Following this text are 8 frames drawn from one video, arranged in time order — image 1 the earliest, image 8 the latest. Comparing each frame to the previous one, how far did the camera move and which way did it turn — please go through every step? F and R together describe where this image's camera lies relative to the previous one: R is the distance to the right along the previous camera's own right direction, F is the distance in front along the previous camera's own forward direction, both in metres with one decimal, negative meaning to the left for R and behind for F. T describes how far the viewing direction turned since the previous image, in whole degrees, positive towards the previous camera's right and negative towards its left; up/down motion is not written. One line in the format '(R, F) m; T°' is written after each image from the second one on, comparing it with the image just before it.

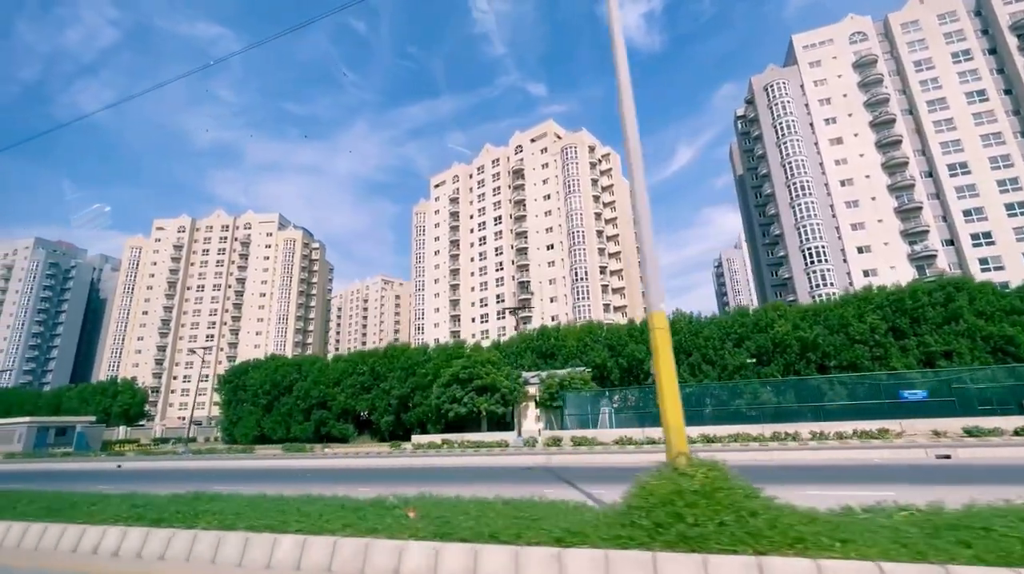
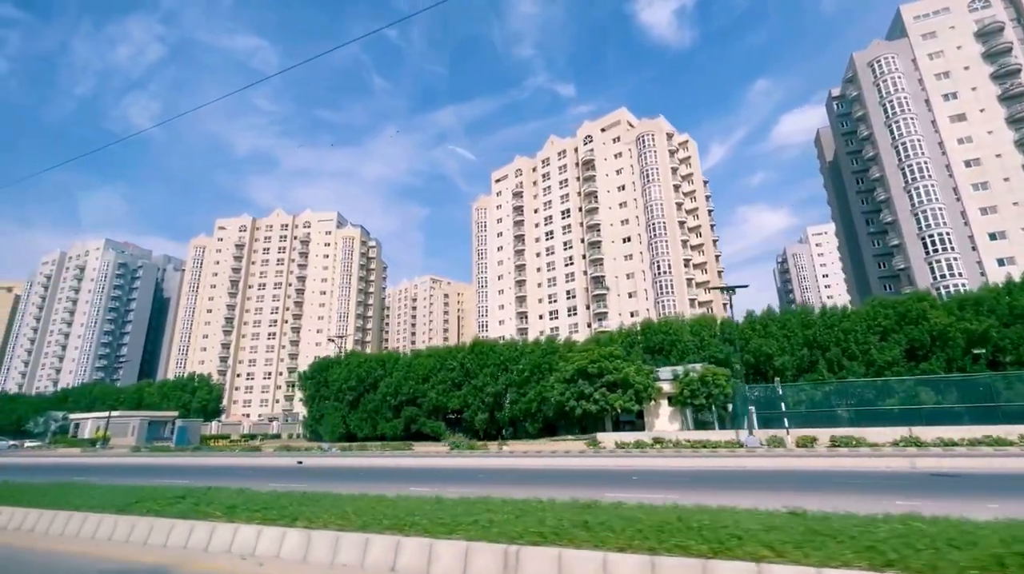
(-6.5, +2.2) m; -3°
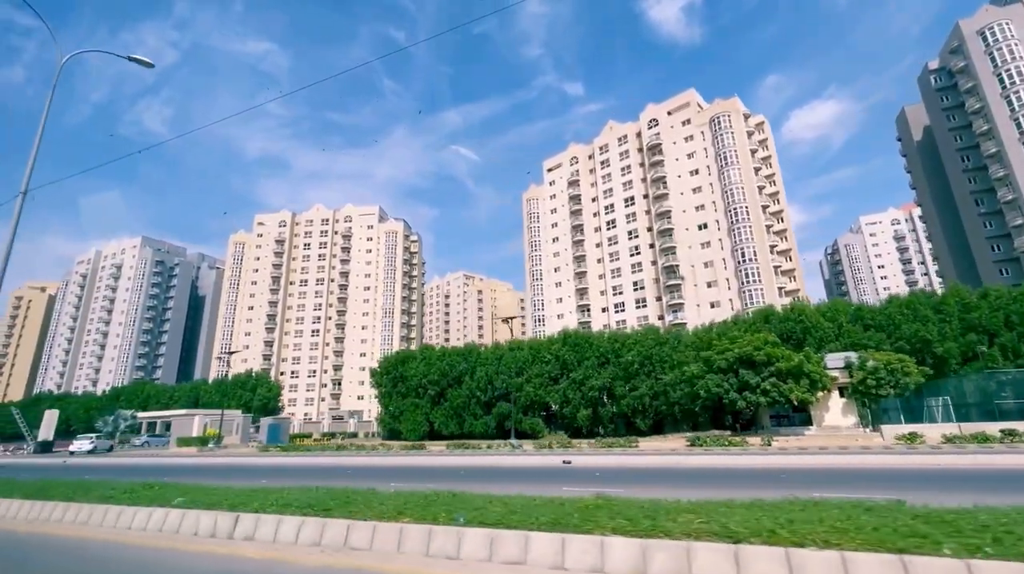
(-8.1, +3.0) m; -1°
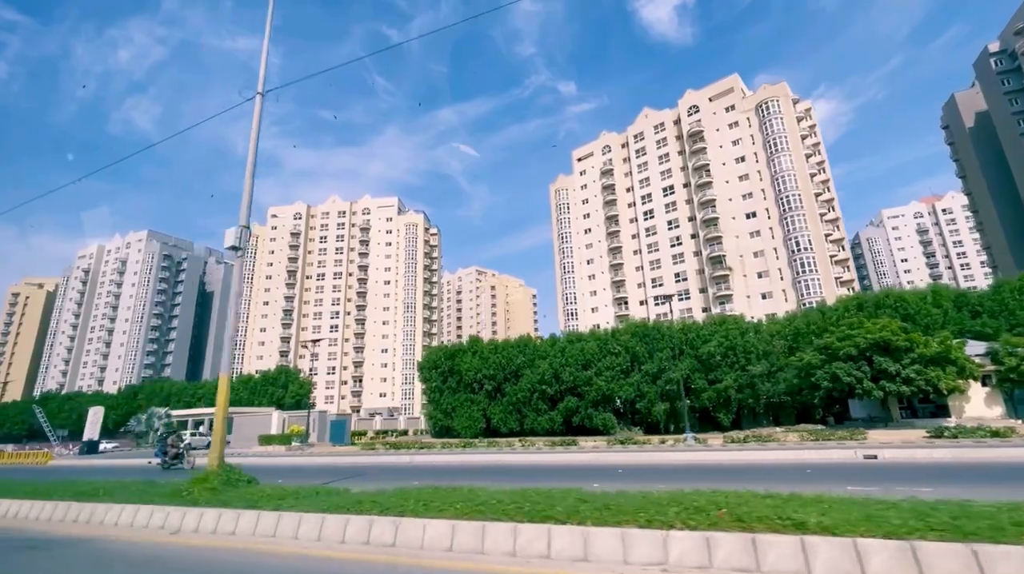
(-6.4, +2.5) m; +1°
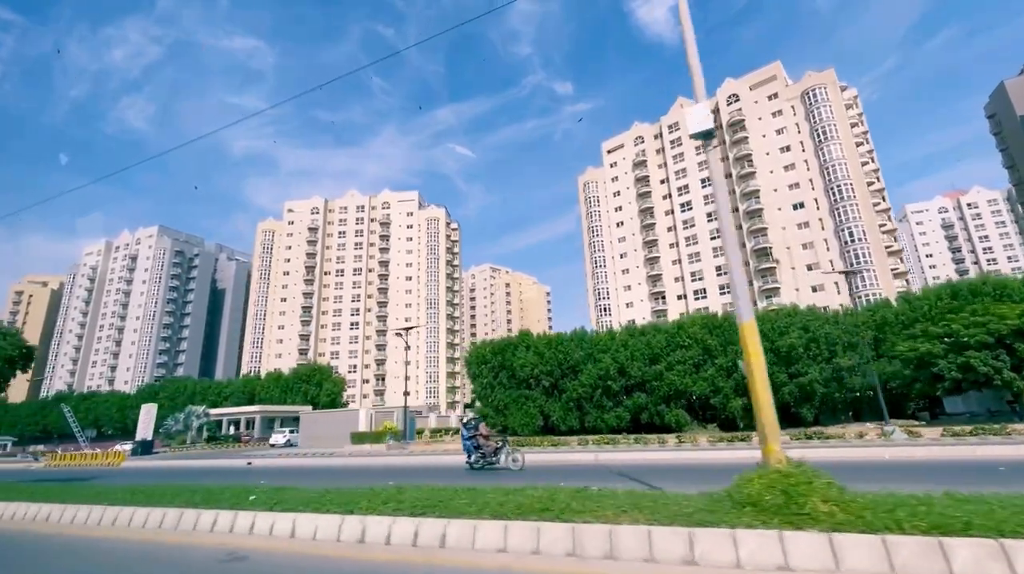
(-5.5, +2.2) m; 0°
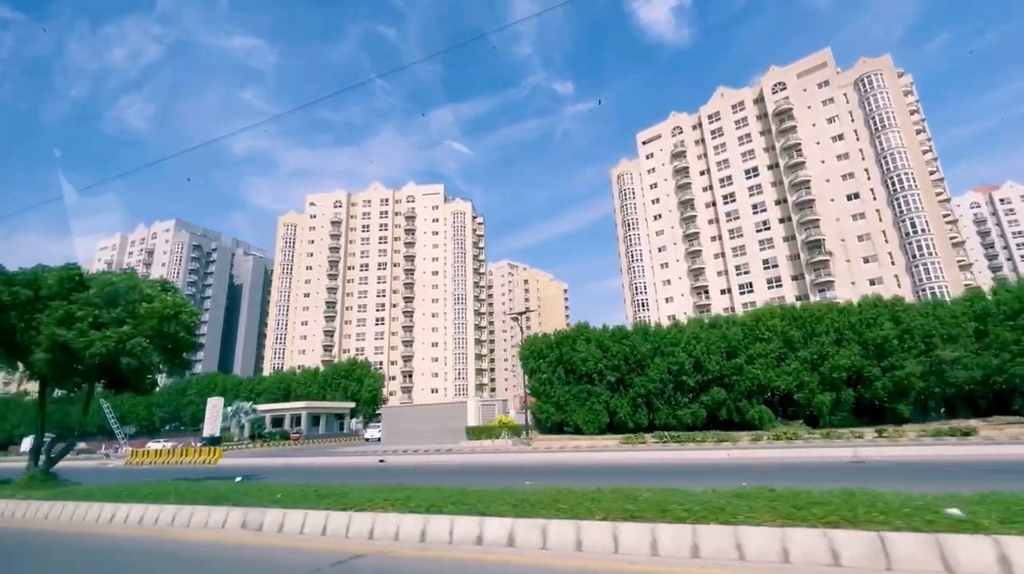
(-5.4, +2.0) m; 0°
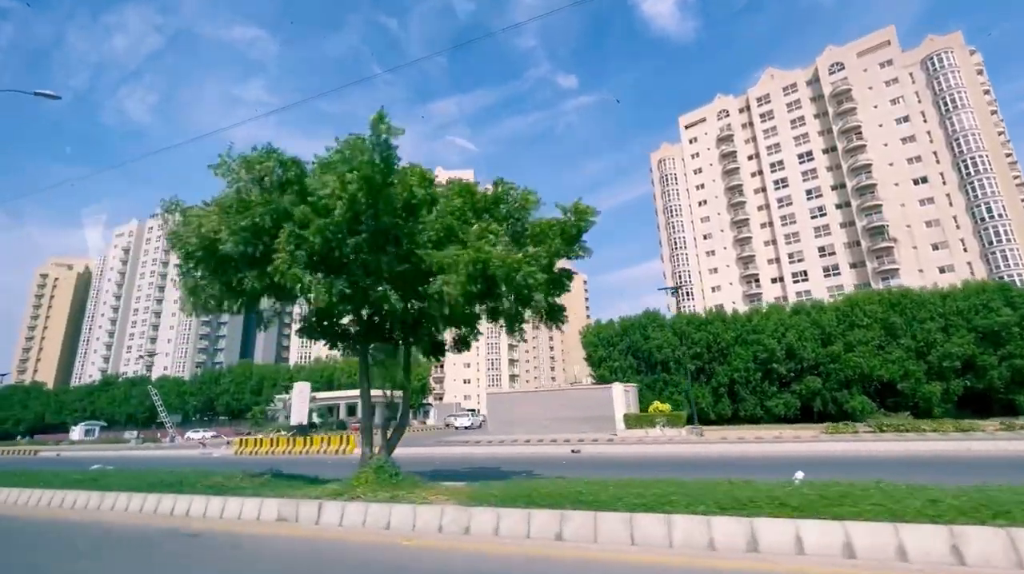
(-6.0, +2.3) m; 0°
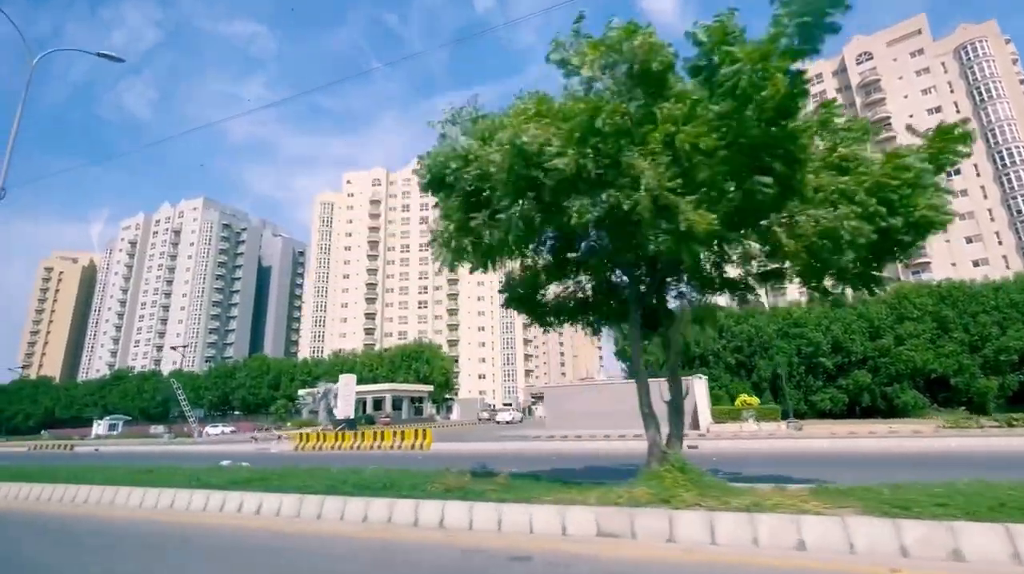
(-2.8, +1.1) m; 0°
